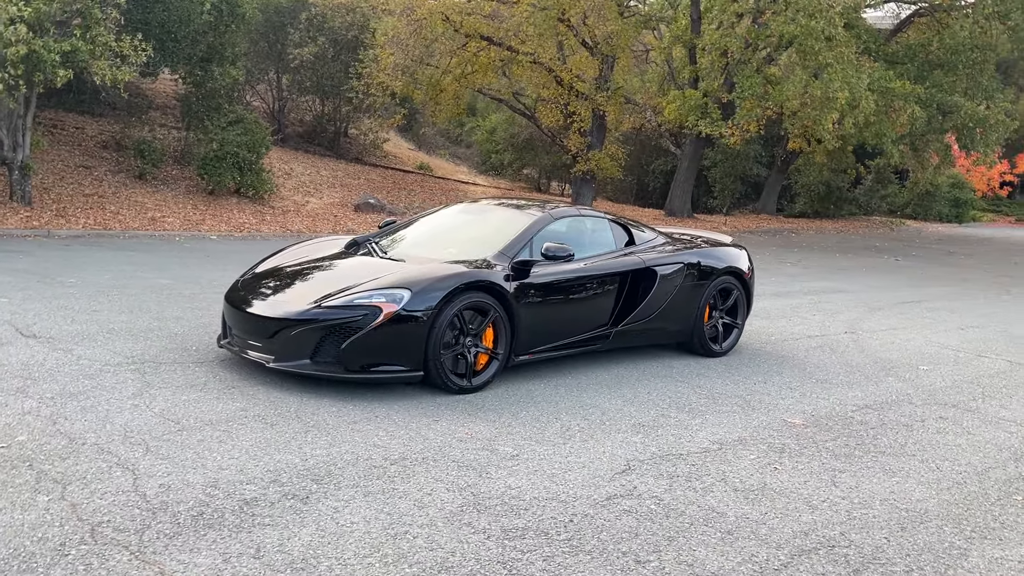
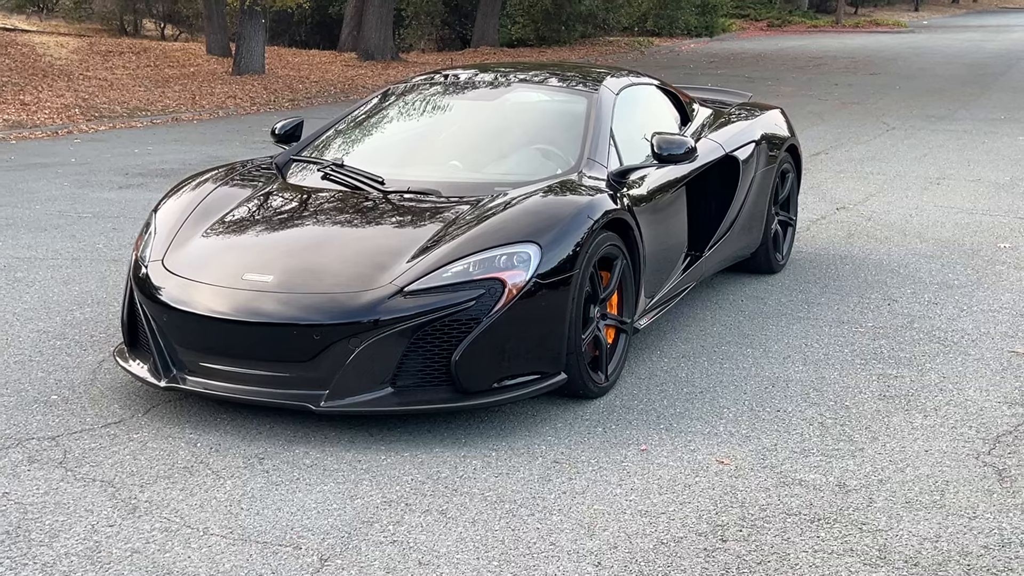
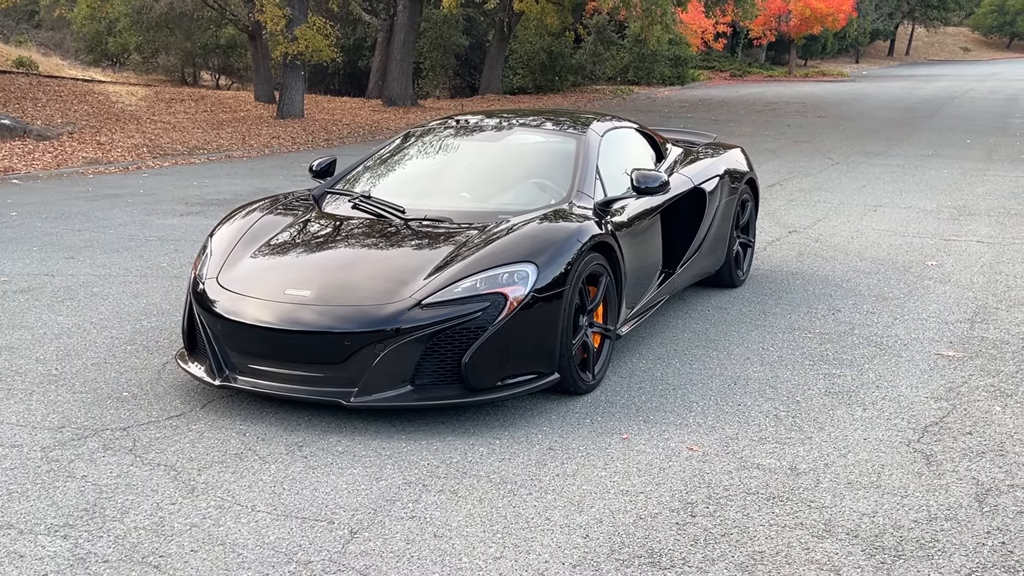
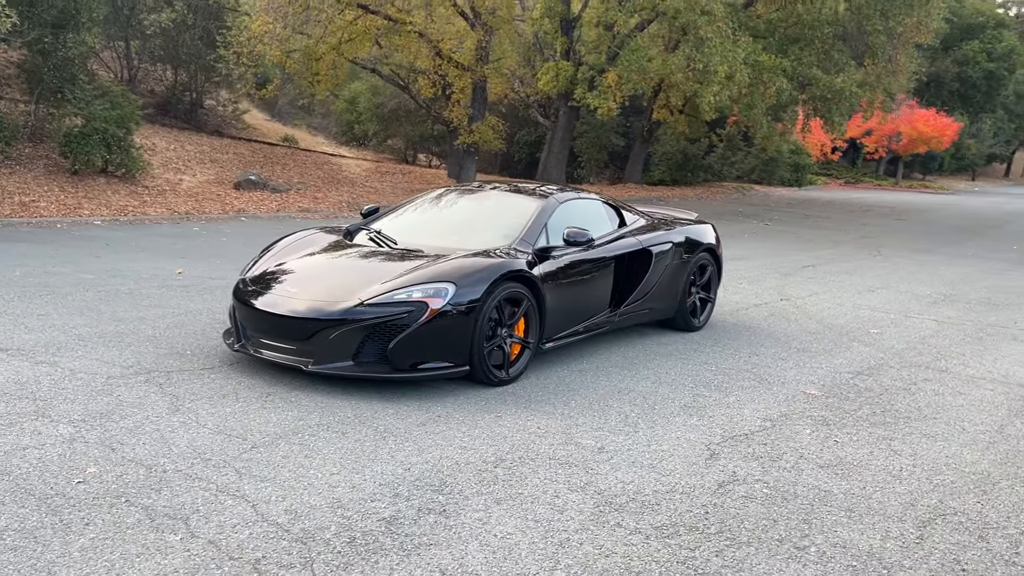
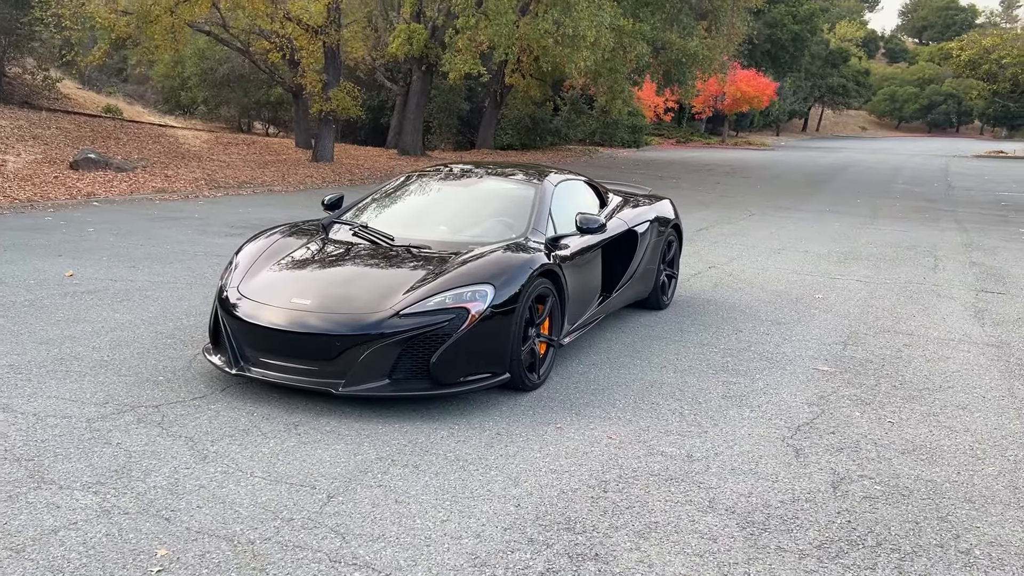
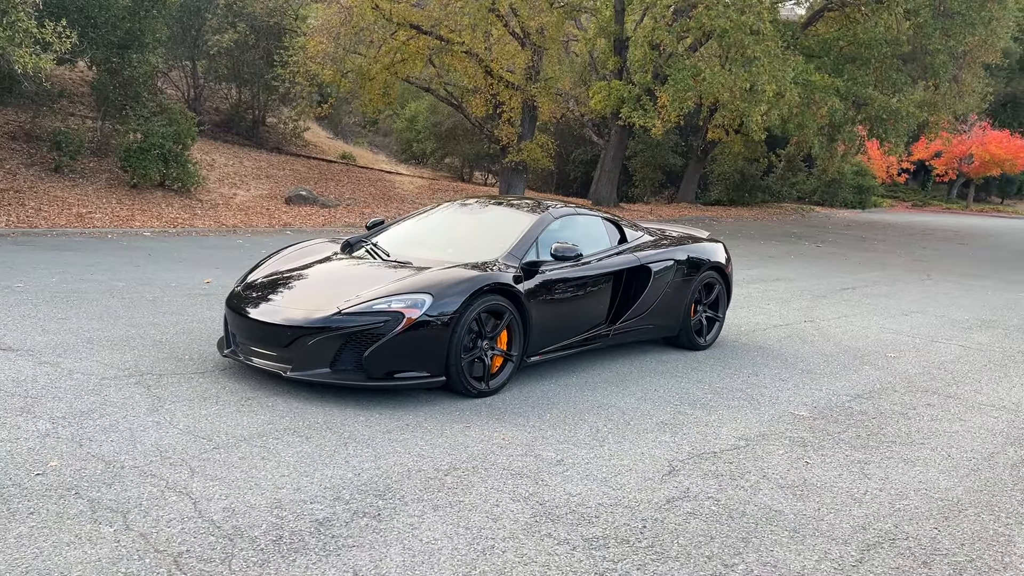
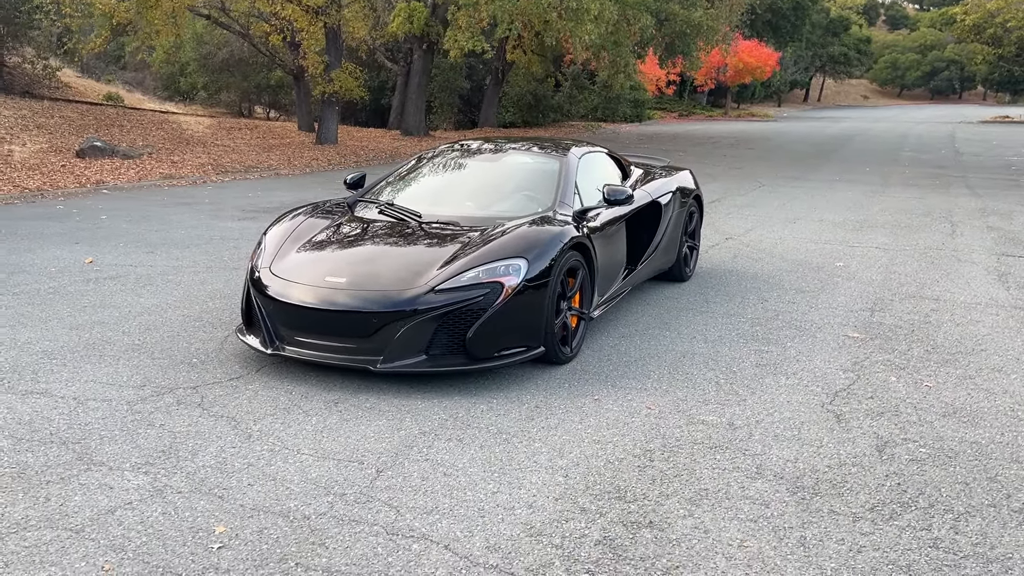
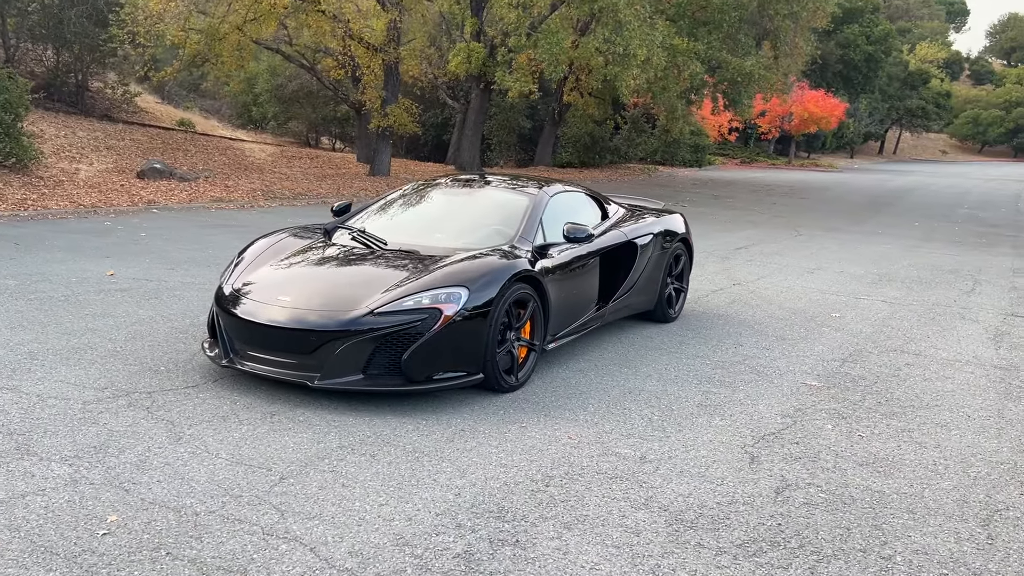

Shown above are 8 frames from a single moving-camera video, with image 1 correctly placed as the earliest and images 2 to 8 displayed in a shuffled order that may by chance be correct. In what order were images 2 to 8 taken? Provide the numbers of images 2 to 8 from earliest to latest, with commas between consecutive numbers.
6, 4, 8, 5, 7, 2, 3
